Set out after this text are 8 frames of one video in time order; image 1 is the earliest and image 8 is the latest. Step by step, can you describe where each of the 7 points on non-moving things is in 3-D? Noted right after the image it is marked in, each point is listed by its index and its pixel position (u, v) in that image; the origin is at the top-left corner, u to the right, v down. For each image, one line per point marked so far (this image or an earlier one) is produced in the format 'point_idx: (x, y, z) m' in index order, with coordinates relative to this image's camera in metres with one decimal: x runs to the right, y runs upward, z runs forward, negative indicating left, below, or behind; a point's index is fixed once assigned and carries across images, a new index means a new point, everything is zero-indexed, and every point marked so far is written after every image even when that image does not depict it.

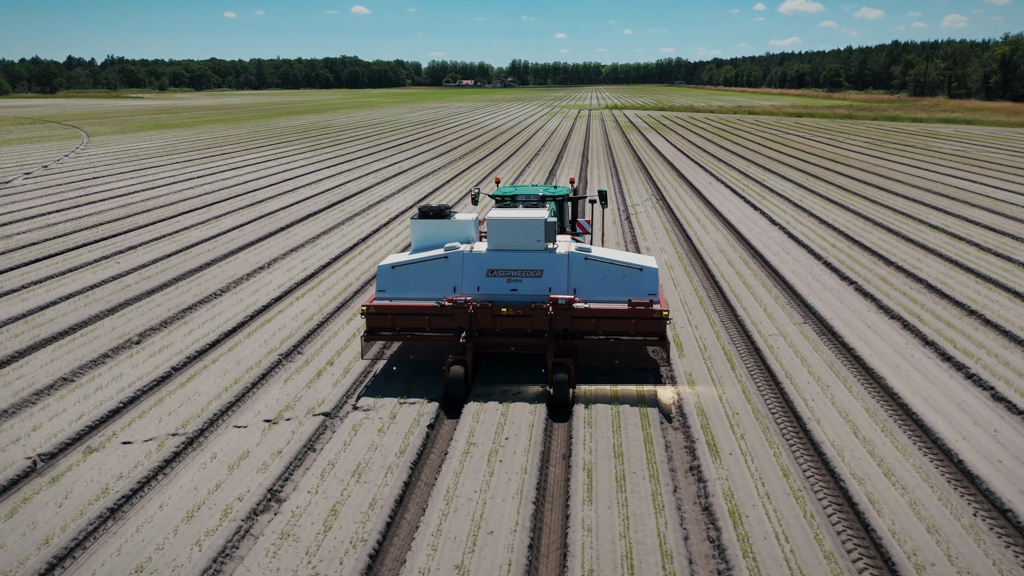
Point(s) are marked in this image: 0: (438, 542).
0: (-0.6, -2.0, +5.8) m
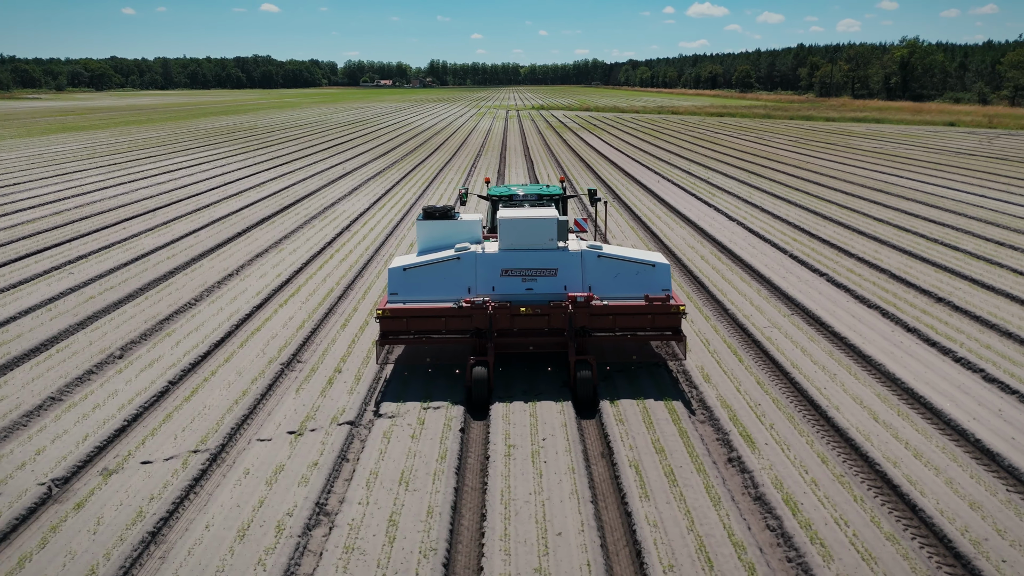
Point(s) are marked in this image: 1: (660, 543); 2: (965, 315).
0: (0.0, -2.0, +5.7) m
1: (+1.2, -2.0, +5.7) m
2: (+7.1, -0.4, +11.5) m
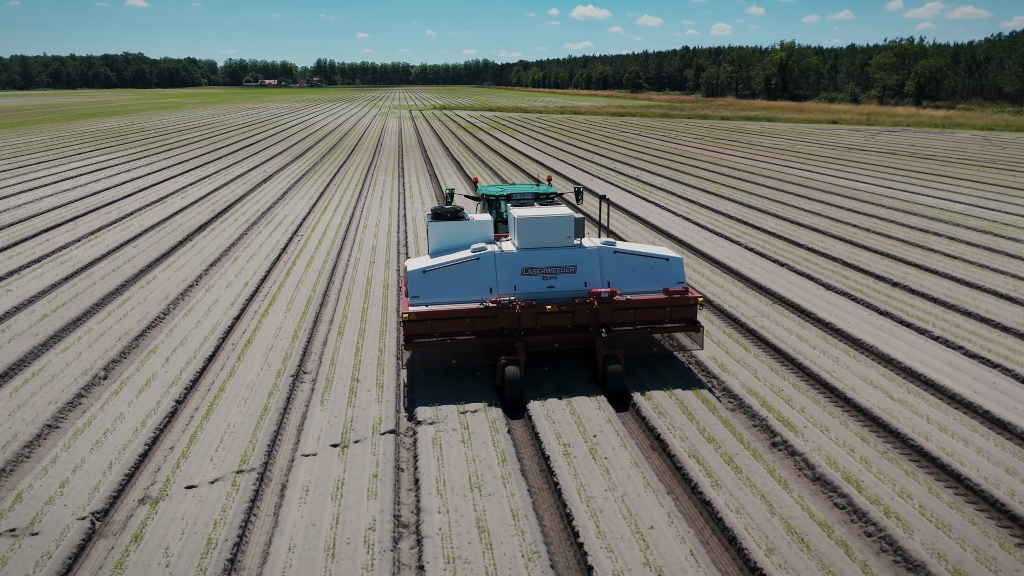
0: (+0.8, -2.0, +5.7) m
1: (+1.9, -1.9, +5.9) m
2: (+7.0, -0.1, +12.4) m
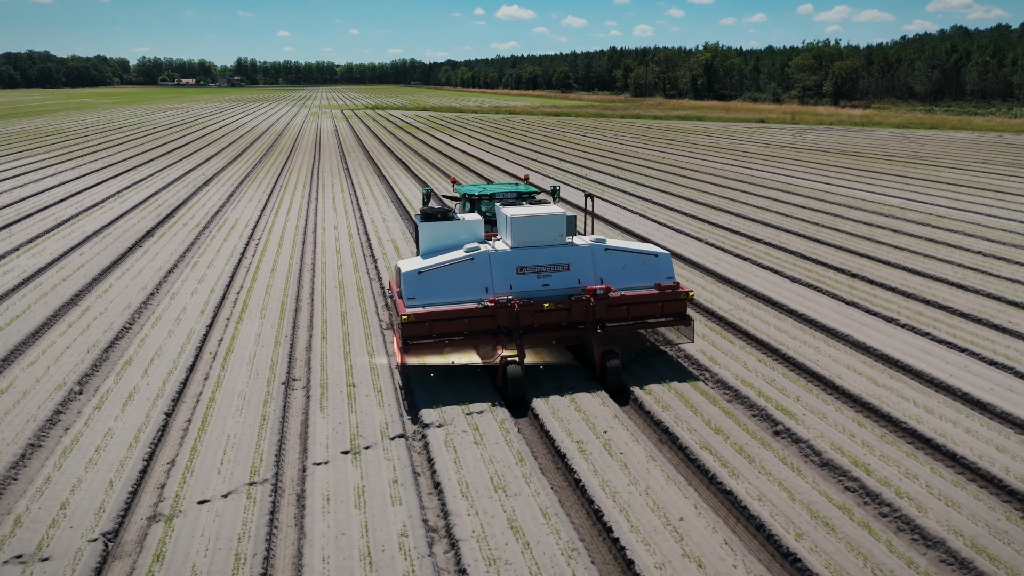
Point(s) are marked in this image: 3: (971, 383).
0: (+1.0, -1.9, +5.7) m
1: (+2.2, -1.8, +6.0) m
2: (+6.6, 0.0, +13.0) m
3: (+5.4, -1.1, +8.7) m
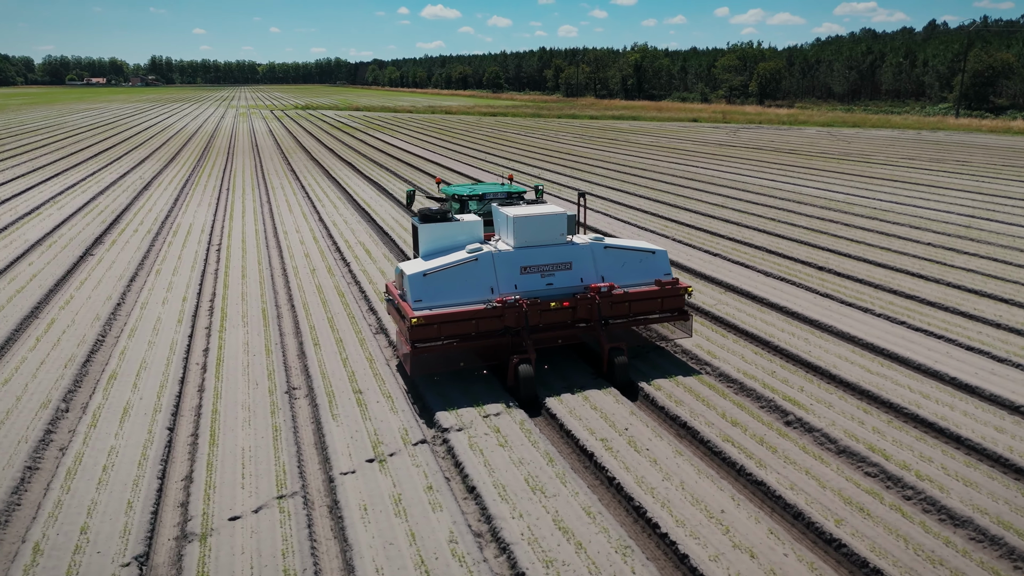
0: (+1.4, -1.9, +5.8) m
1: (+2.5, -1.8, +6.2) m
2: (+6.3, +0.2, +13.5) m
3: (+5.5, -1.0, +9.2) m
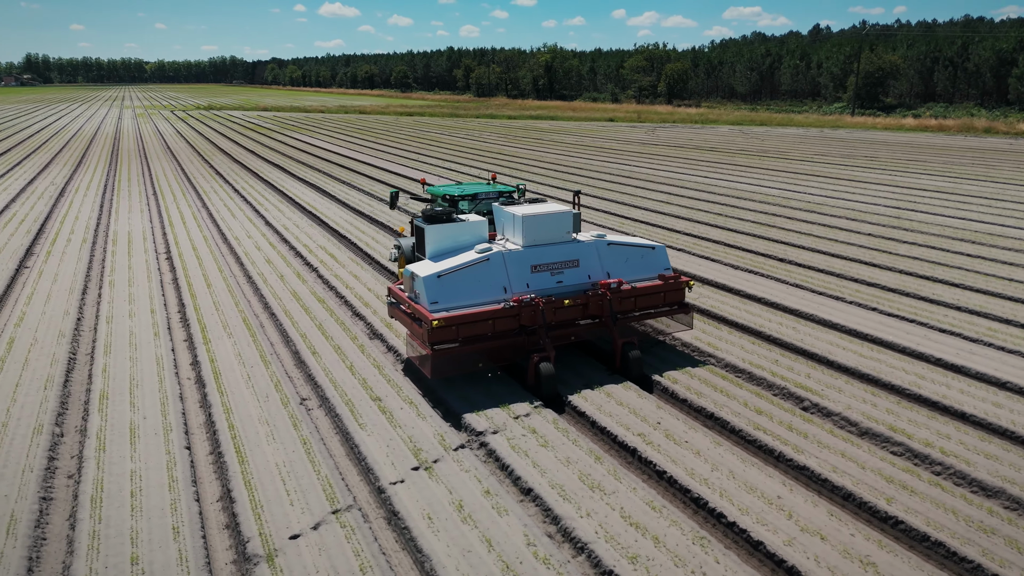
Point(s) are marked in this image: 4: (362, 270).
0: (+2.0, -1.9, +6.0) m
1: (+3.0, -1.7, +6.5) m
2: (+5.8, +0.4, +14.2) m
3: (+5.6, -0.8, +9.8) m
4: (-2.9, +0.3, +14.2) m
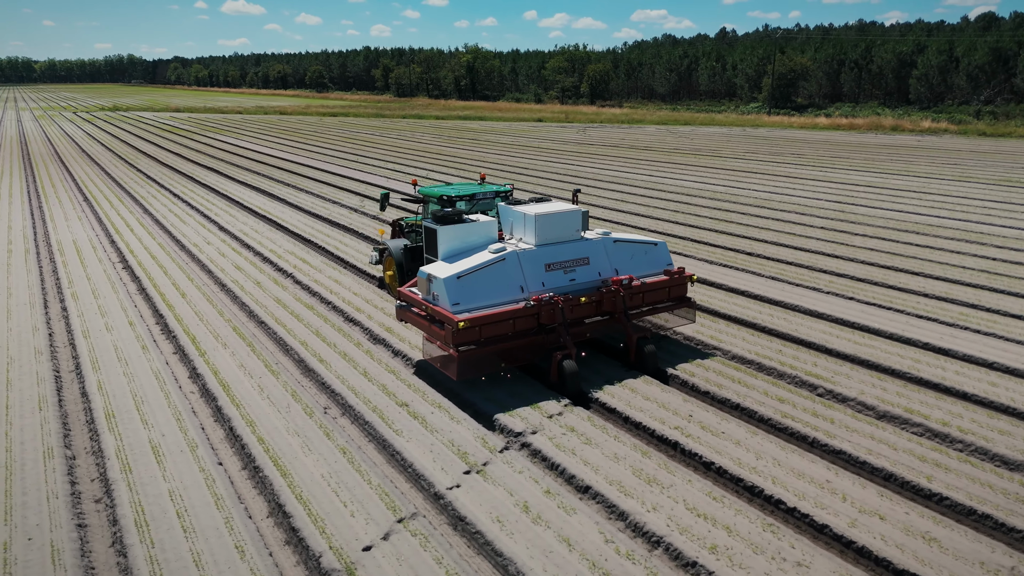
0: (+2.5, -1.8, +6.2) m
1: (+3.5, -1.6, +6.8) m
2: (+5.5, +0.5, +14.7) m
3: (+5.8, -0.7, +10.3) m
4: (-3.2, +0.2, +13.8) m
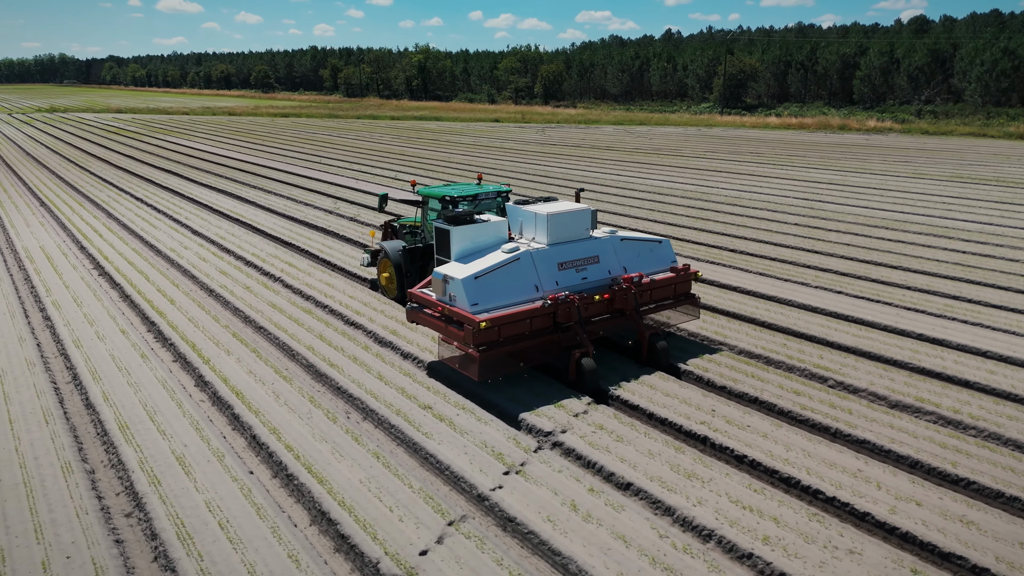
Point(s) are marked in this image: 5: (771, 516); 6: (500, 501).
0: (+2.9, -1.7, +6.3) m
1: (+3.8, -1.5, +7.0) m
2: (+5.3, +0.6, +15.1) m
3: (+5.8, -0.6, +10.7) m
4: (-3.3, +0.2, +13.6) m
5: (+2.1, -1.8, +5.9) m
6: (-0.1, -1.8, +6.1) m
